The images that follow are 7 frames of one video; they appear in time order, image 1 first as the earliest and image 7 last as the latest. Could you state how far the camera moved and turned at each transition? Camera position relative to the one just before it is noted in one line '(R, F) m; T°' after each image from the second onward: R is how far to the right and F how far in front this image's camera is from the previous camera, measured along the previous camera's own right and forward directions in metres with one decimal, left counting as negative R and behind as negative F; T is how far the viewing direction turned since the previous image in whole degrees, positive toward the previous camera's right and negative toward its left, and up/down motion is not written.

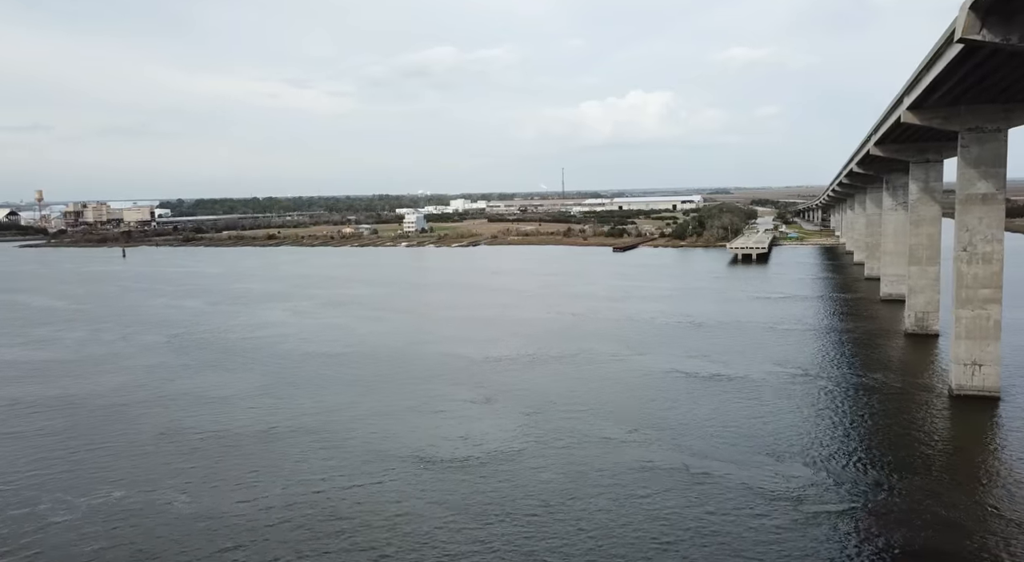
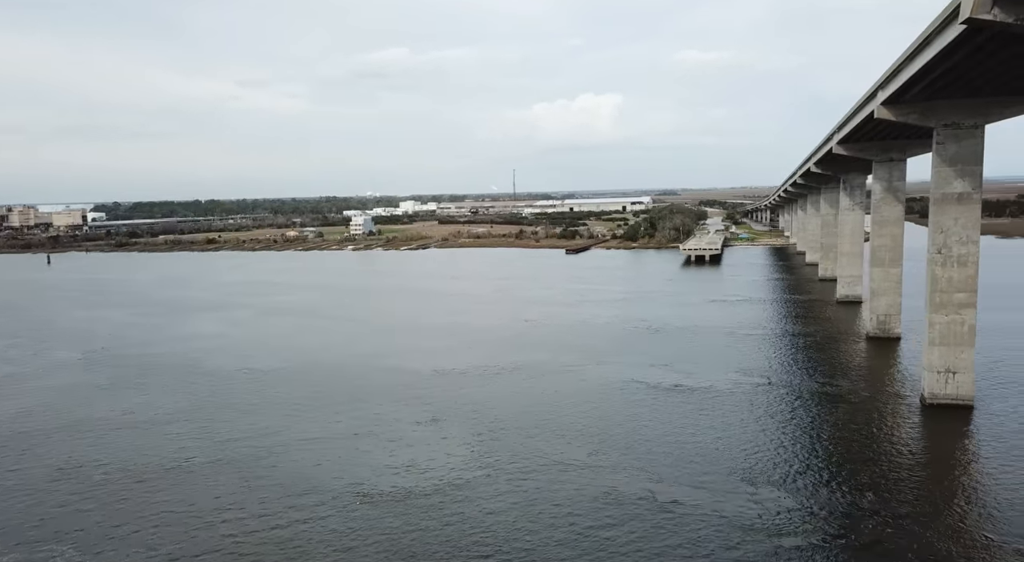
(+0.1, +1.5) m; +4°
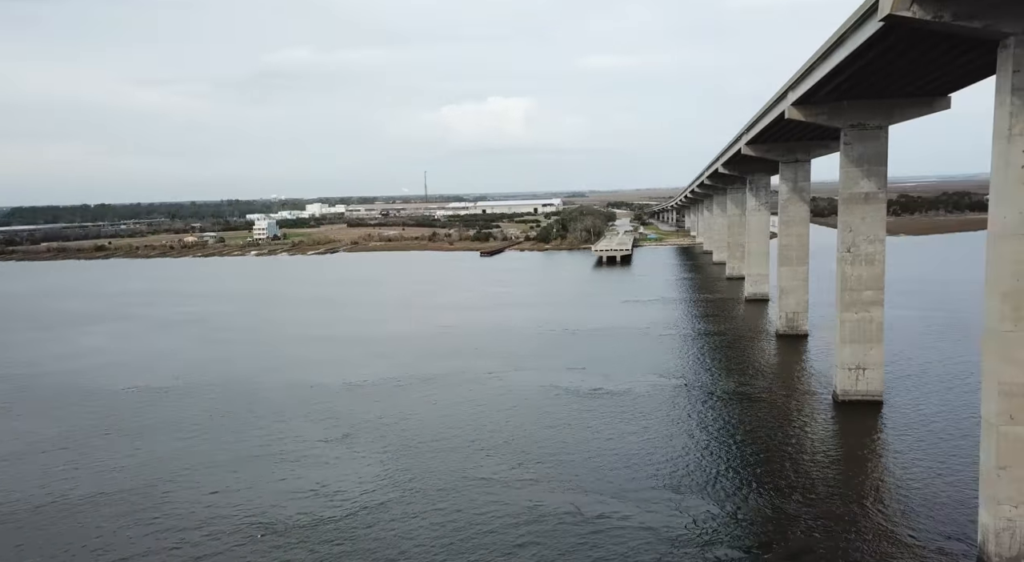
(0.0, +0.8) m; +7°
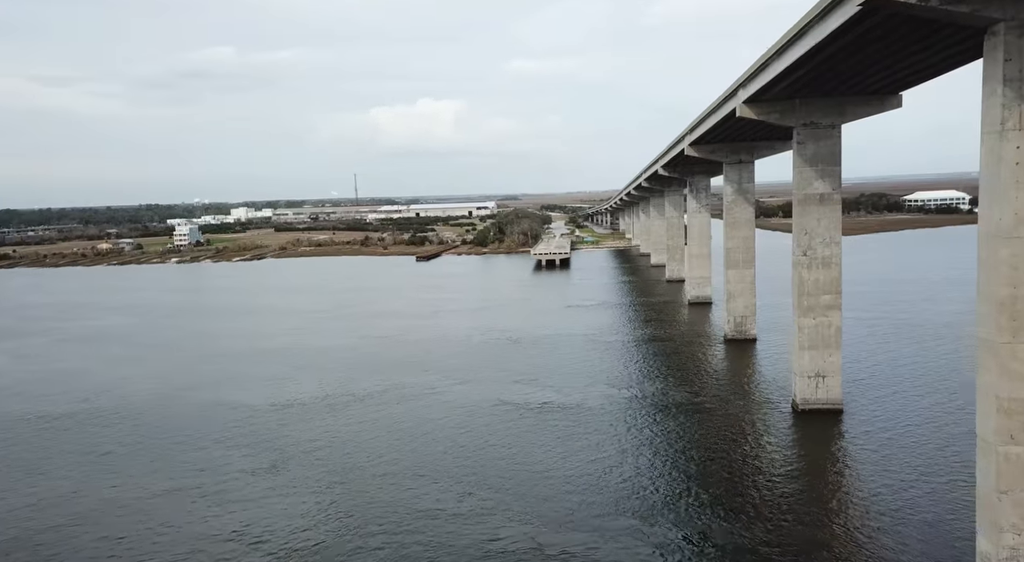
(-0.2, +1.2) m; +5°
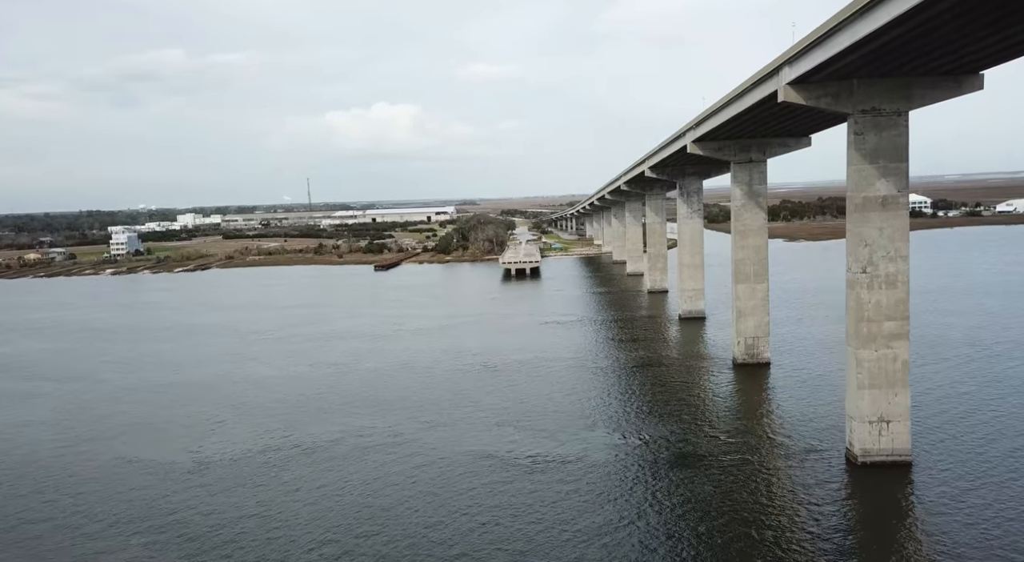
(-0.6, +3.3) m; +3°
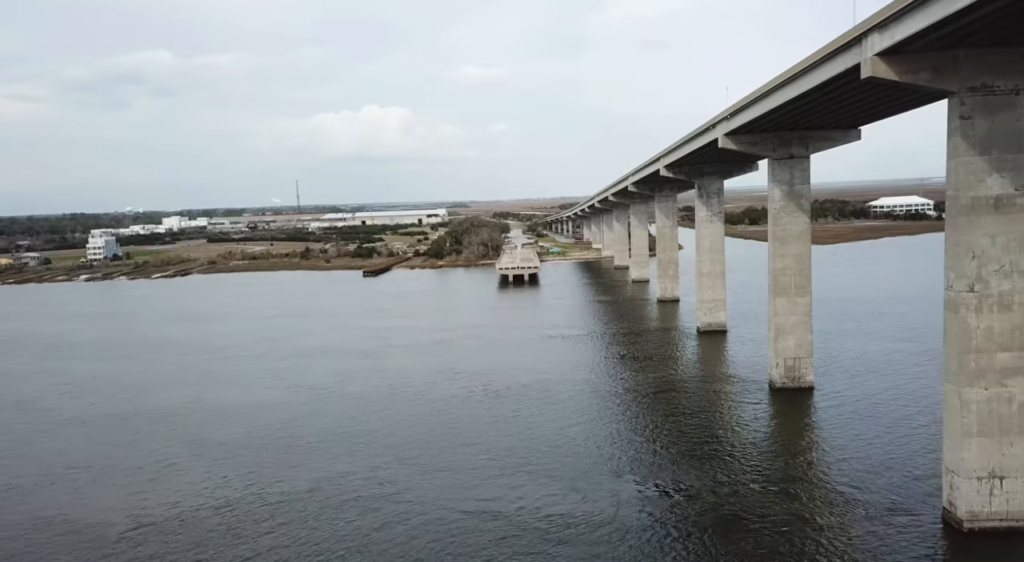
(-0.4, +2.6) m; +1°
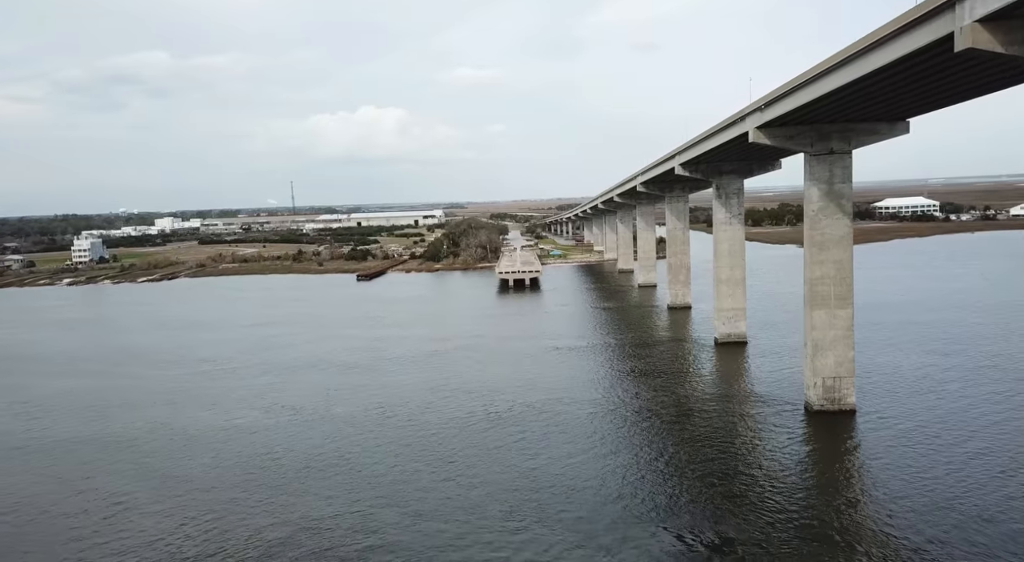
(-0.2, +1.9) m; 0°
